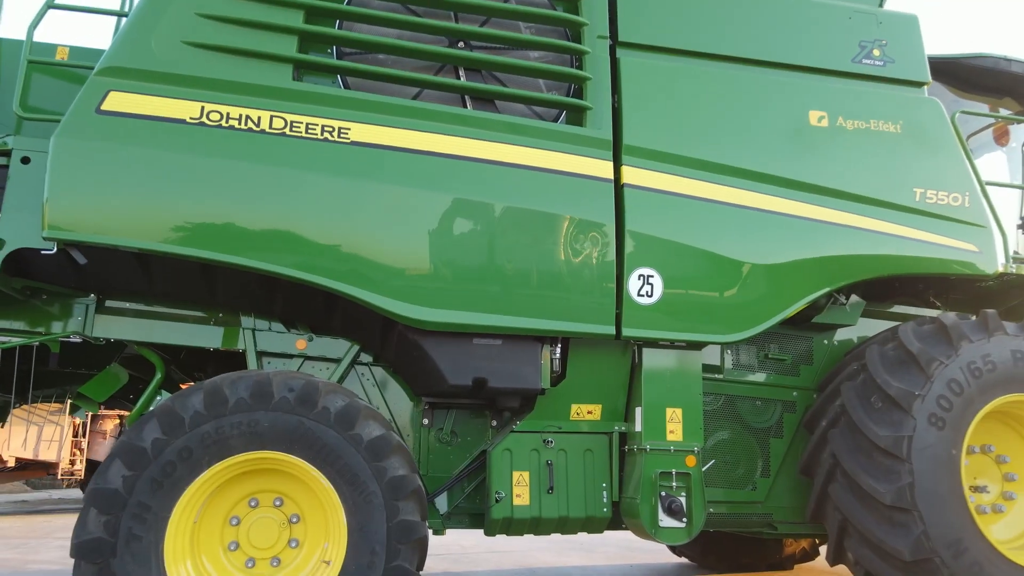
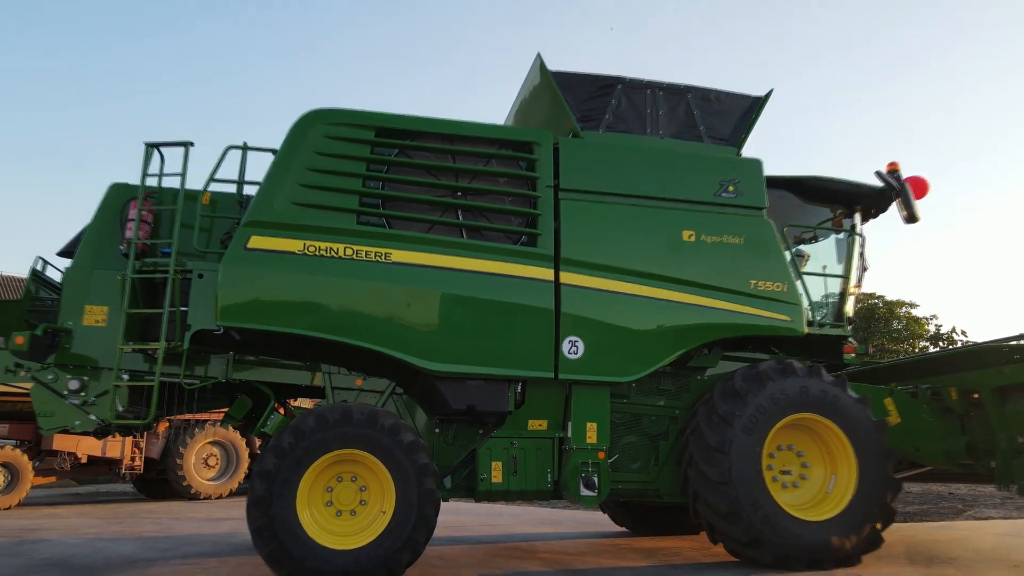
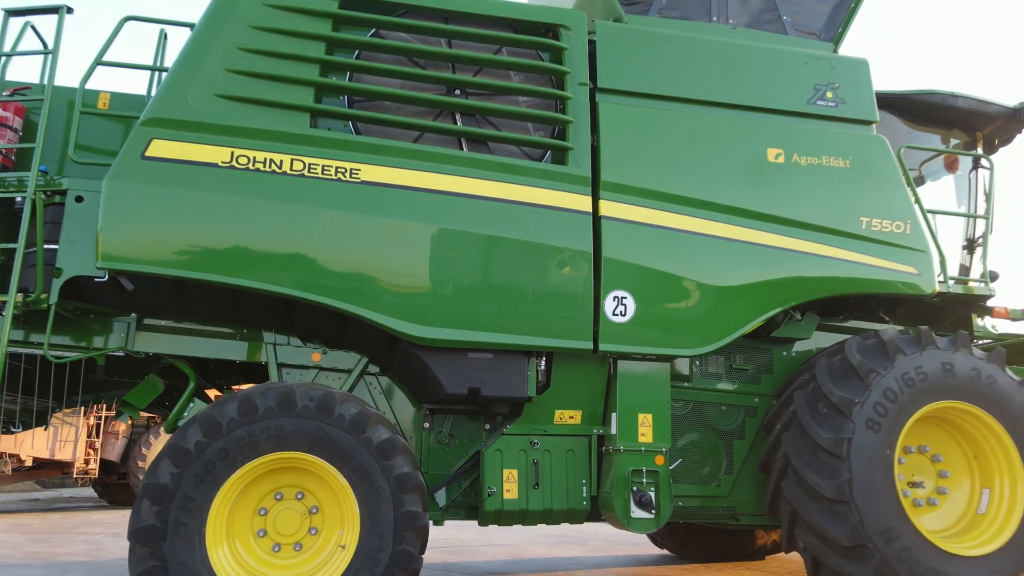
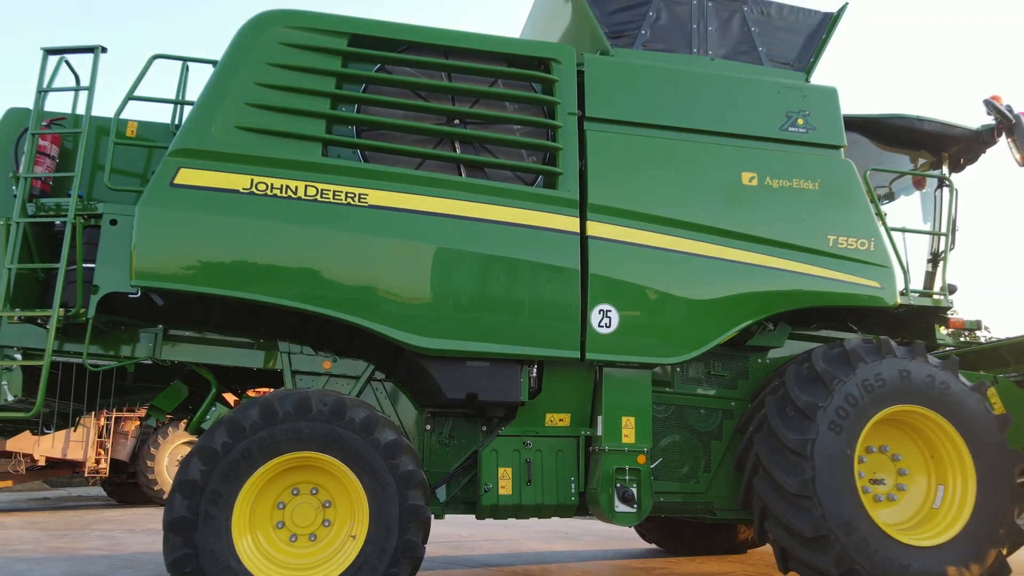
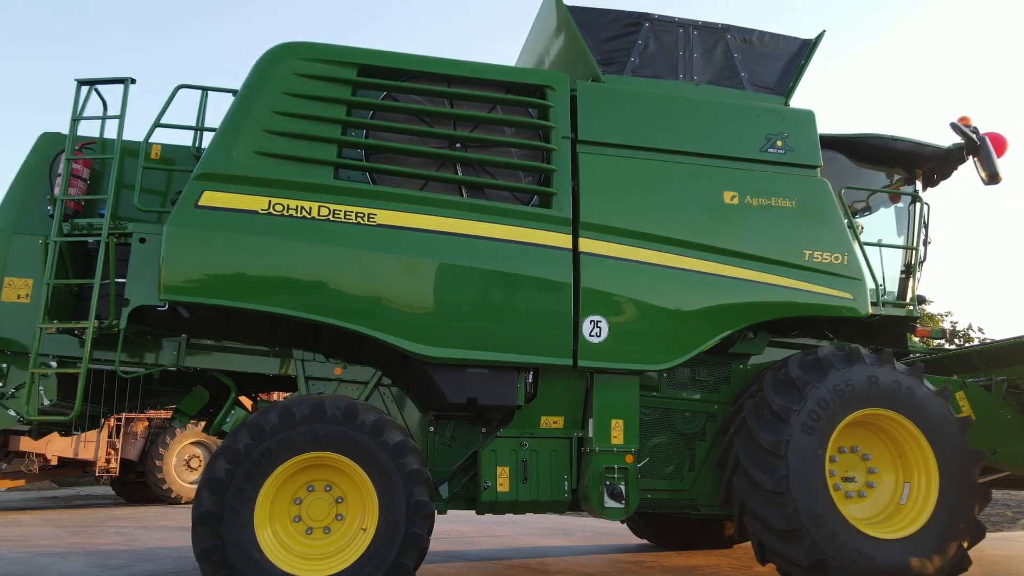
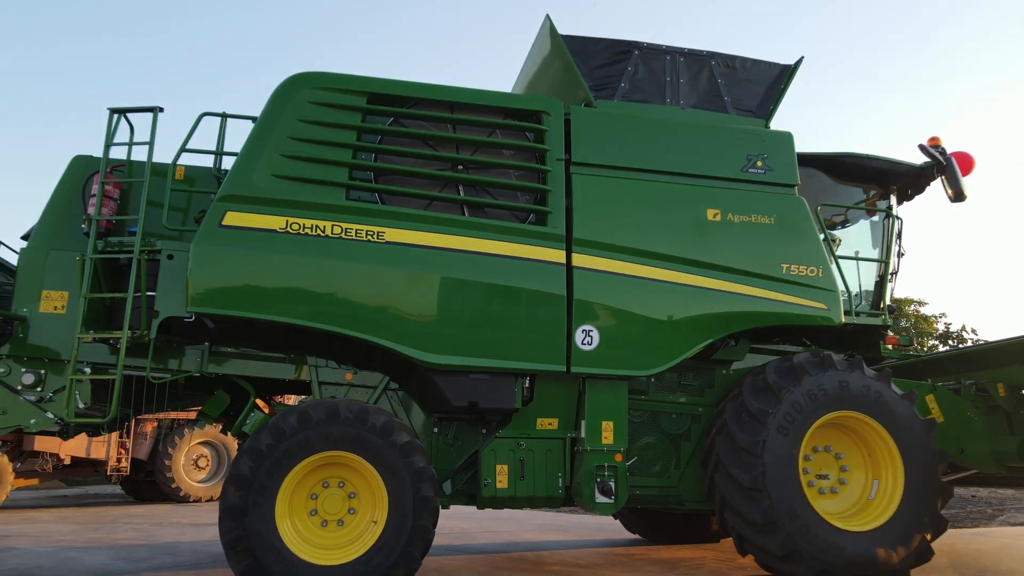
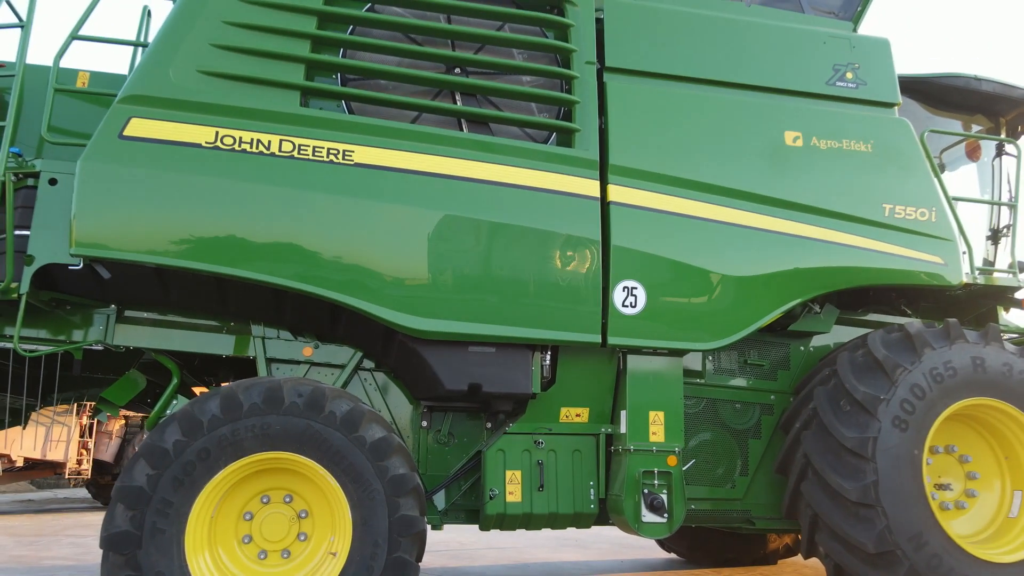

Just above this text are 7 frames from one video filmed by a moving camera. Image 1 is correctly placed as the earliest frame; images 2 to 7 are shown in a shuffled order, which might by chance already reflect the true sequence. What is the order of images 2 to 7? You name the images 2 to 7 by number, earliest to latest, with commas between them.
7, 3, 4, 5, 6, 2
